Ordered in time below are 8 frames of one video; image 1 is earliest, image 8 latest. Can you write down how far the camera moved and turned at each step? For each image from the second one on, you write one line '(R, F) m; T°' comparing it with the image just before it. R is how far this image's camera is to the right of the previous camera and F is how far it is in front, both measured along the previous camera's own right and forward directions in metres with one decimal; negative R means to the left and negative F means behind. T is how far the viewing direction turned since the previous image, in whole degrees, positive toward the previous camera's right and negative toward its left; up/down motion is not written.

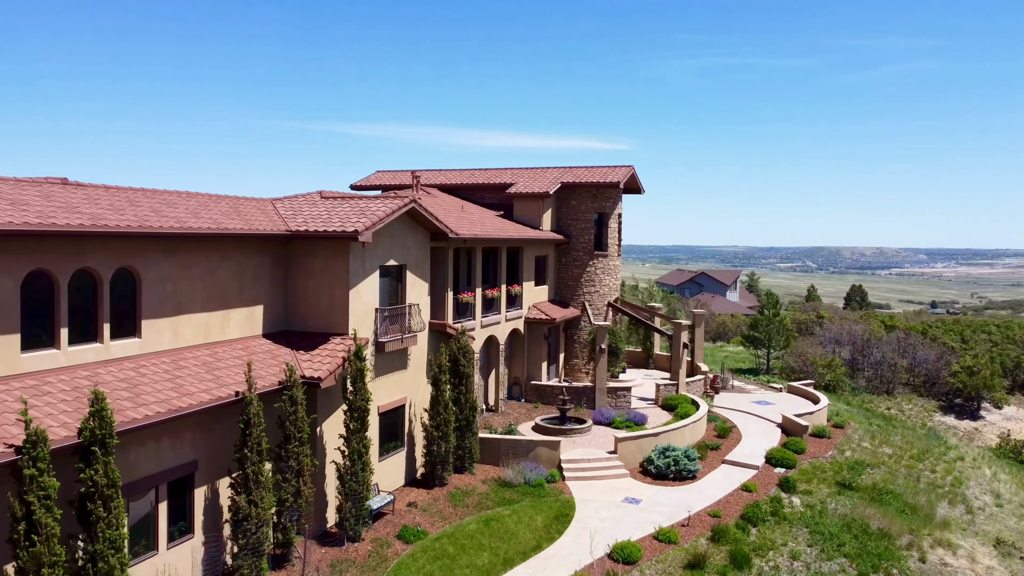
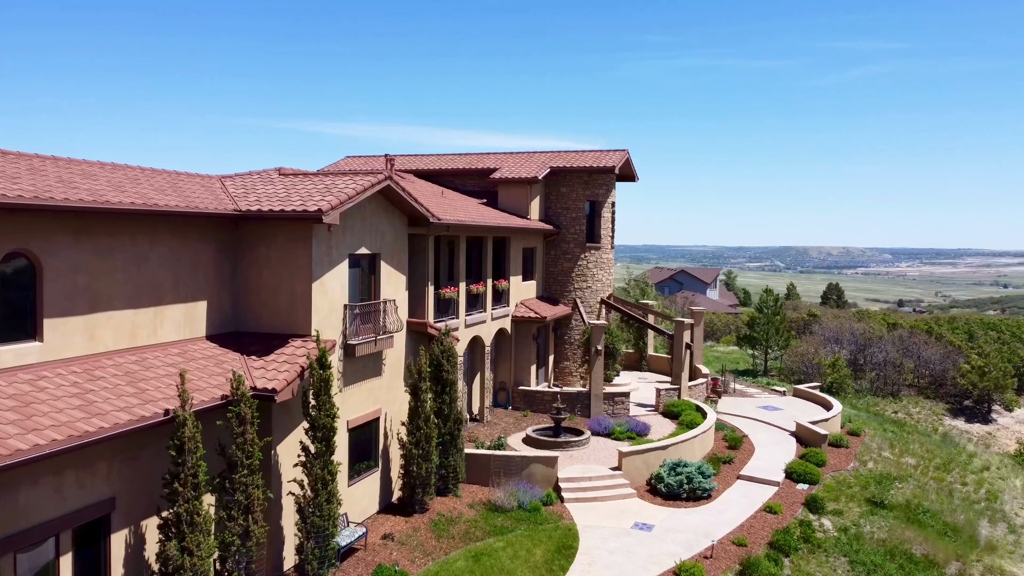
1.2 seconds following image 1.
(-0.4, +2.5) m; +2°
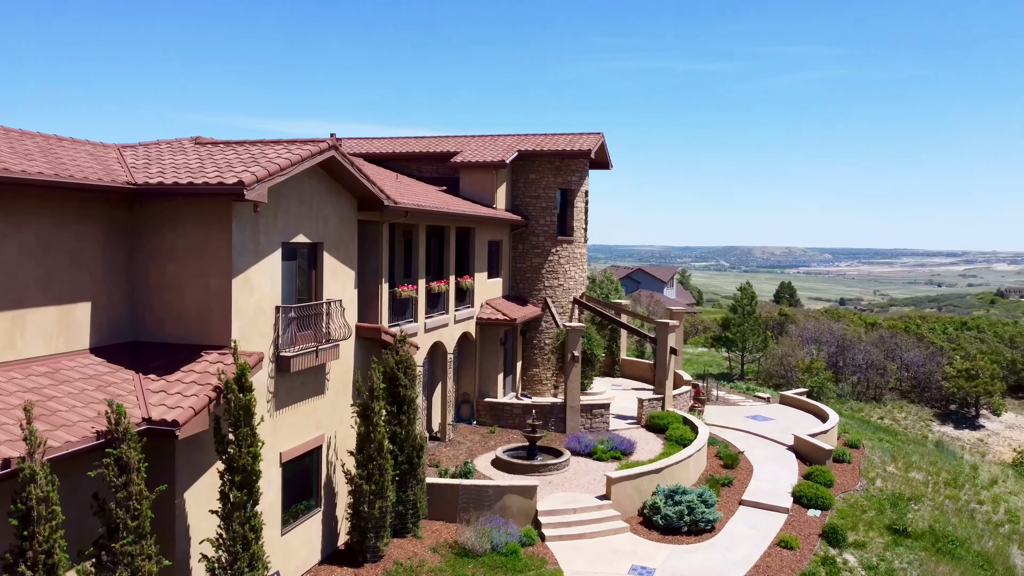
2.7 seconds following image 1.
(-0.3, +2.7) m; +3°
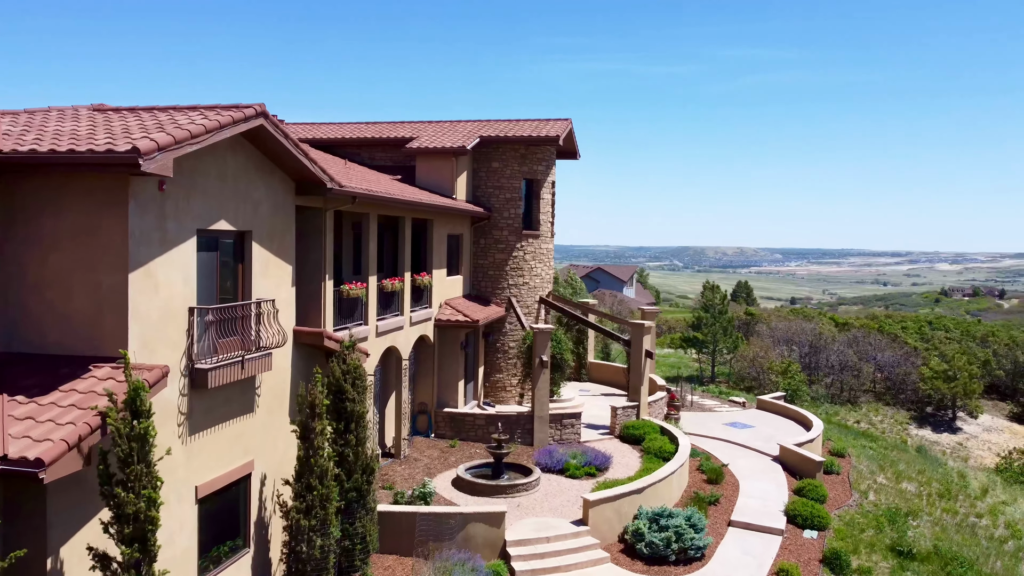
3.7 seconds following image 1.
(-0.1, +1.8) m; +3°
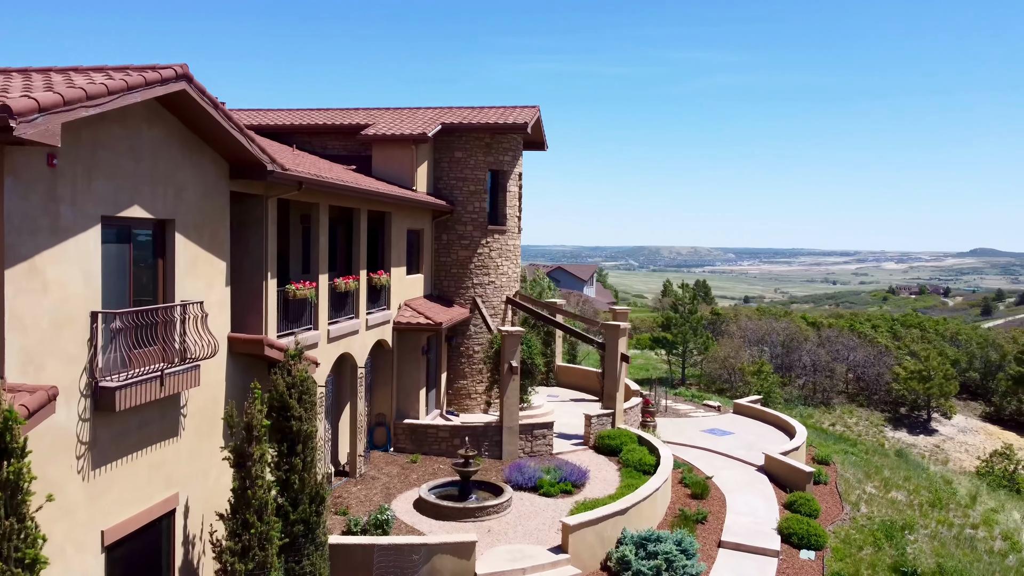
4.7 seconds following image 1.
(-0.2, +1.5) m; +3°
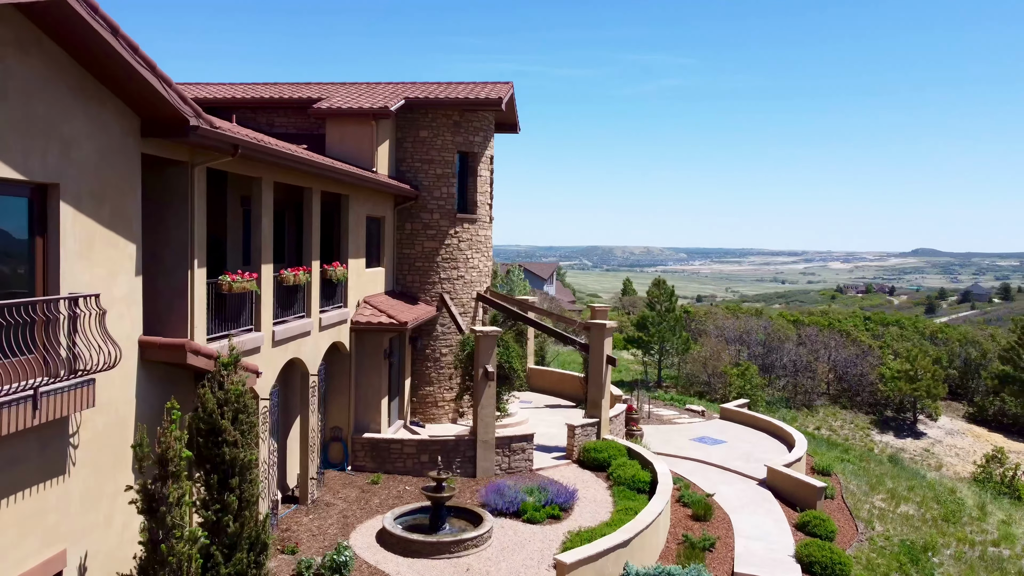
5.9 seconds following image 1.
(-0.3, +2.0) m; +3°
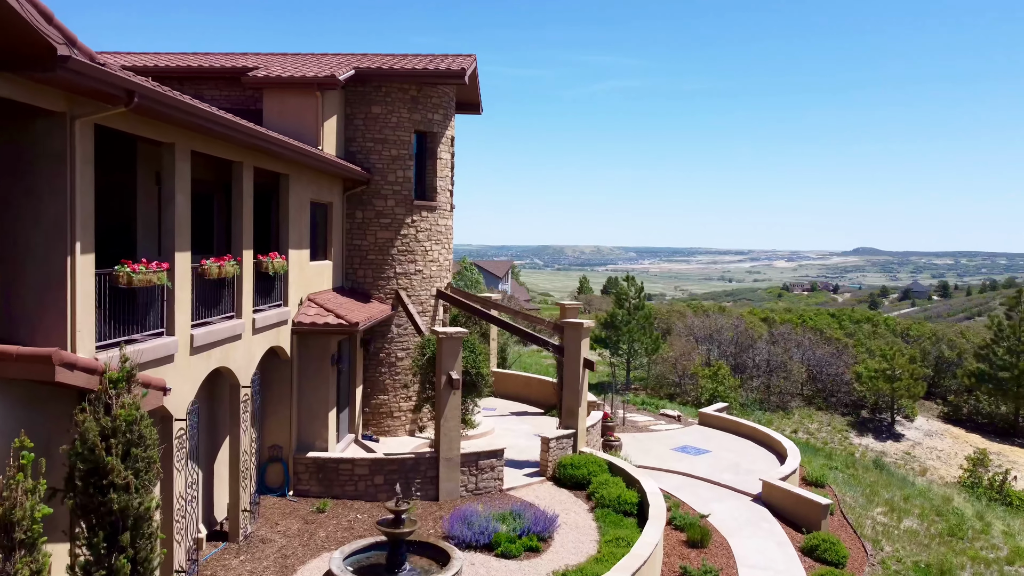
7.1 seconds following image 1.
(-0.2, +1.8) m; +3°
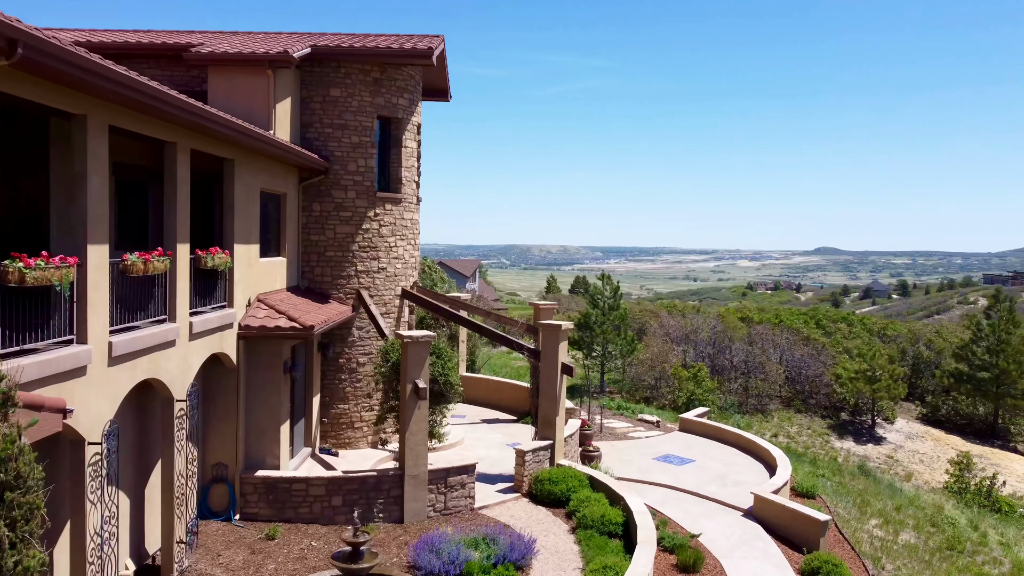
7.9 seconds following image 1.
(-0.1, +1.1) m; +2°
